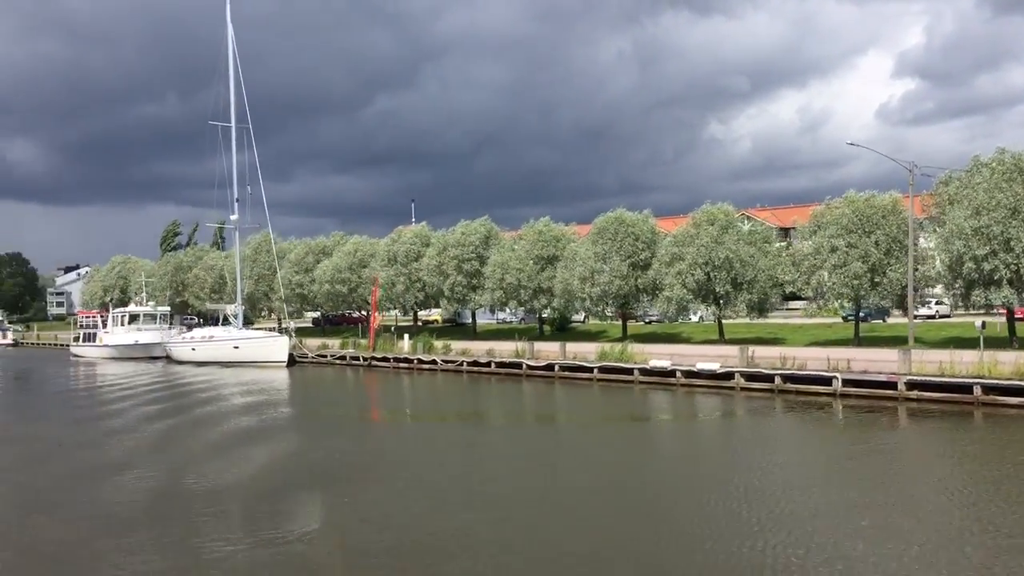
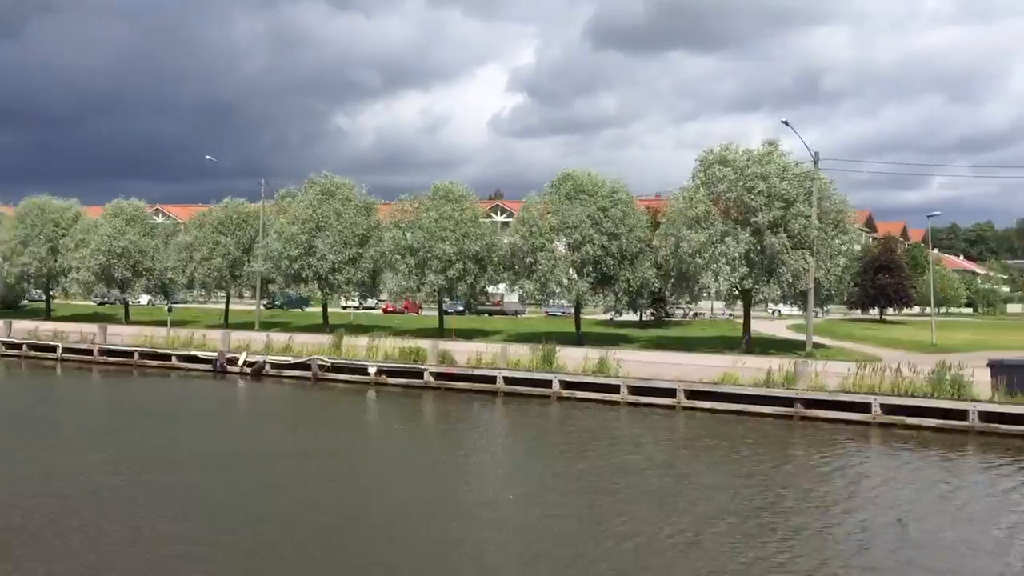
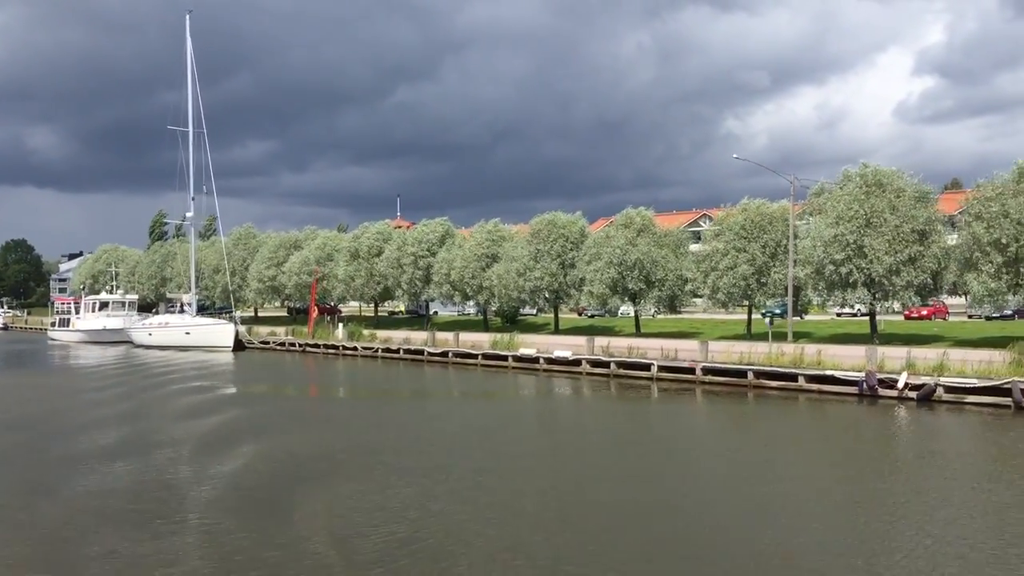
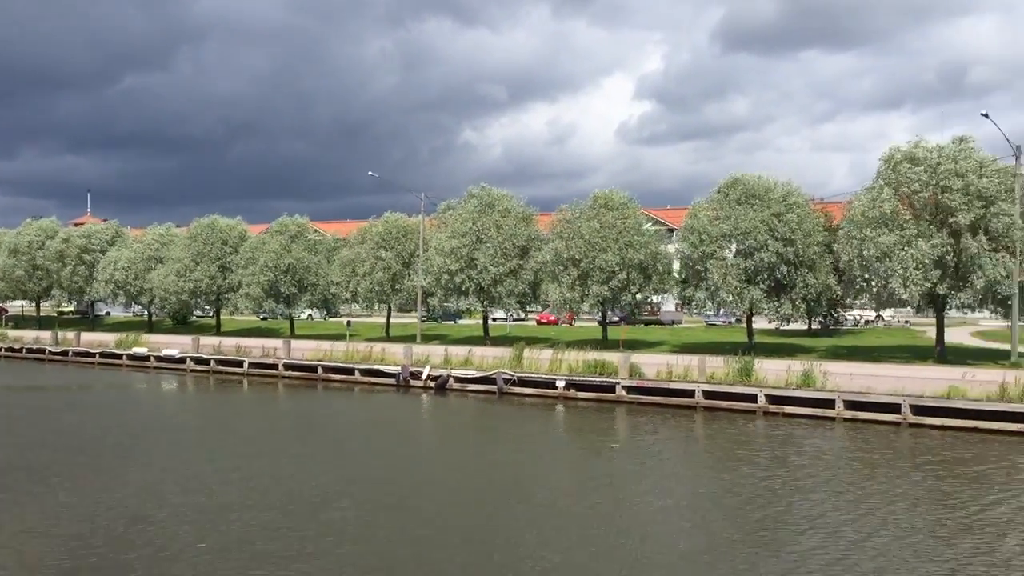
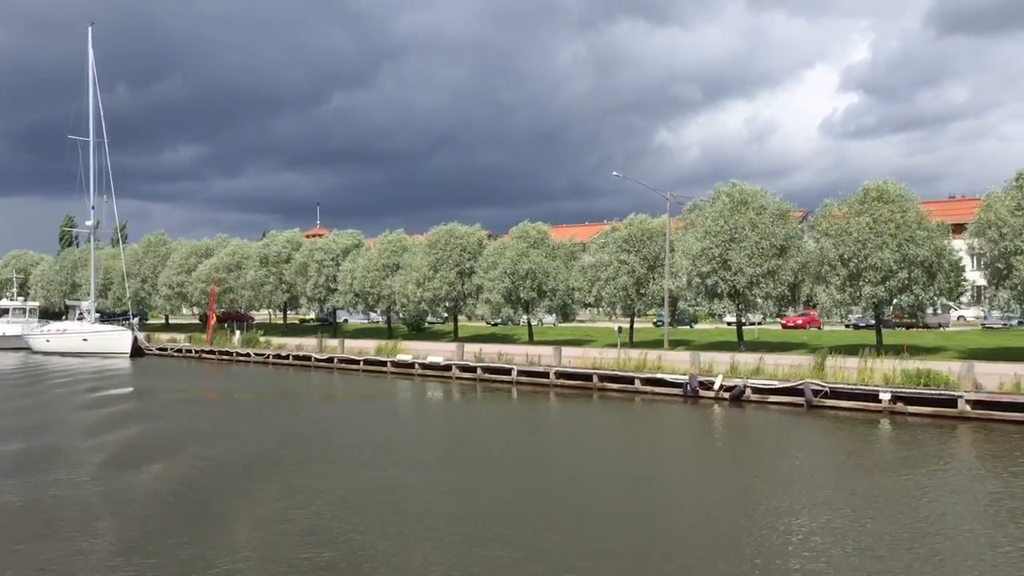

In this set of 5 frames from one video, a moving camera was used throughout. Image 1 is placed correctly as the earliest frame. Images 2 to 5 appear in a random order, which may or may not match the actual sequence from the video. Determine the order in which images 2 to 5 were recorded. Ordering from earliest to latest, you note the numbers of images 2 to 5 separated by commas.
3, 5, 4, 2
